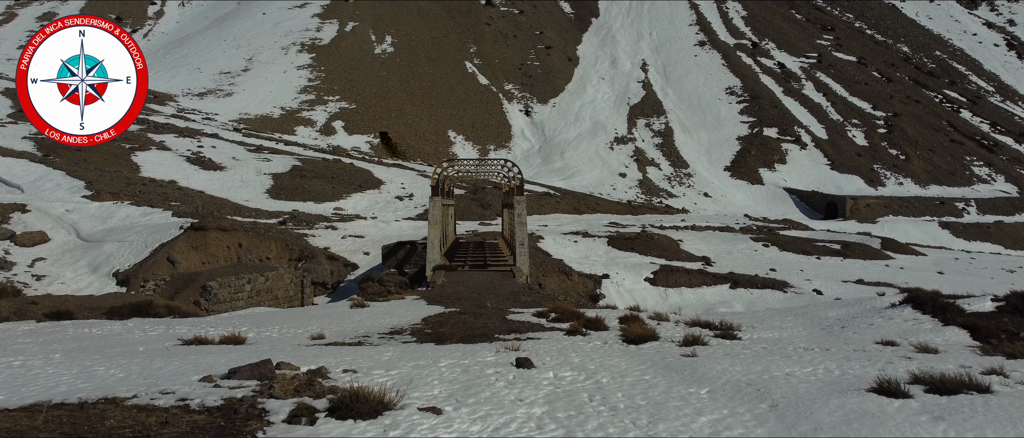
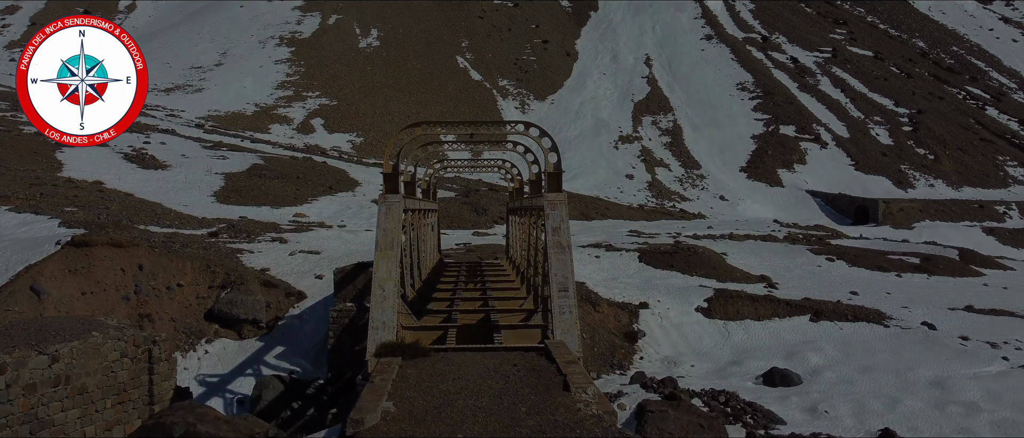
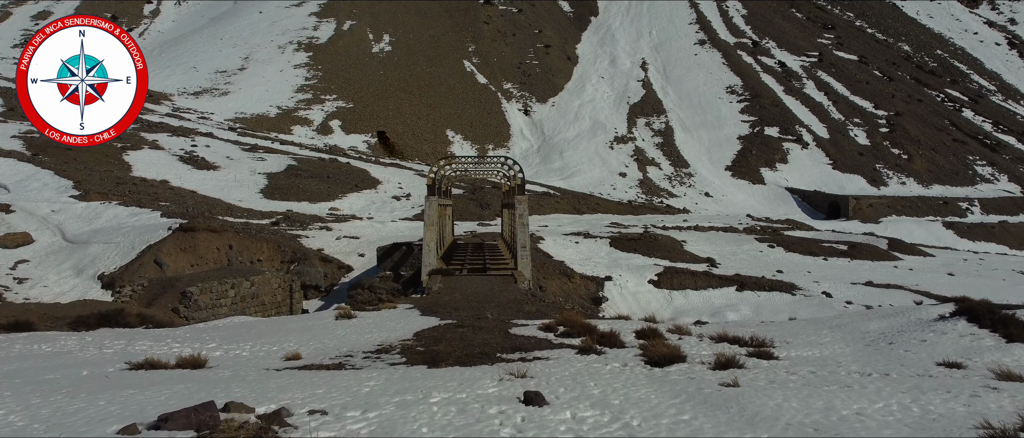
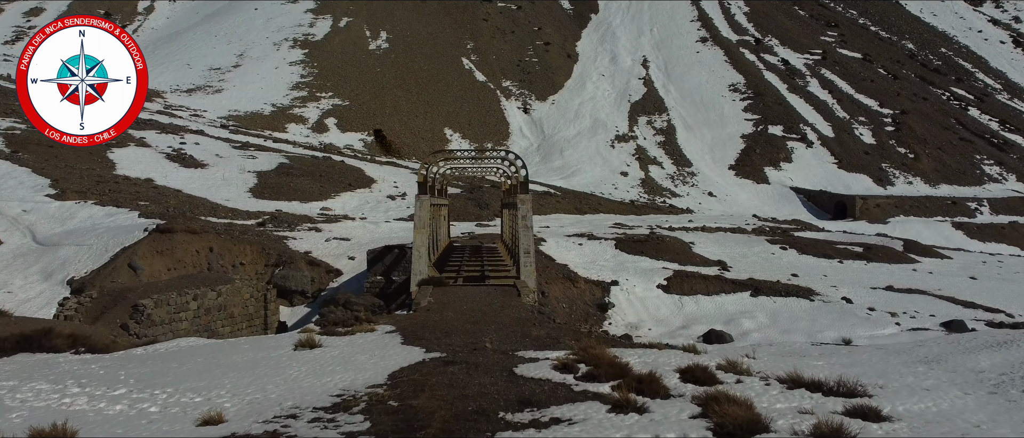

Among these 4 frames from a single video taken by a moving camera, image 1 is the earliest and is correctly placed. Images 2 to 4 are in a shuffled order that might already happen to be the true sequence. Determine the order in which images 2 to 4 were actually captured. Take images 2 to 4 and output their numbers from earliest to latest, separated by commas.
3, 4, 2
